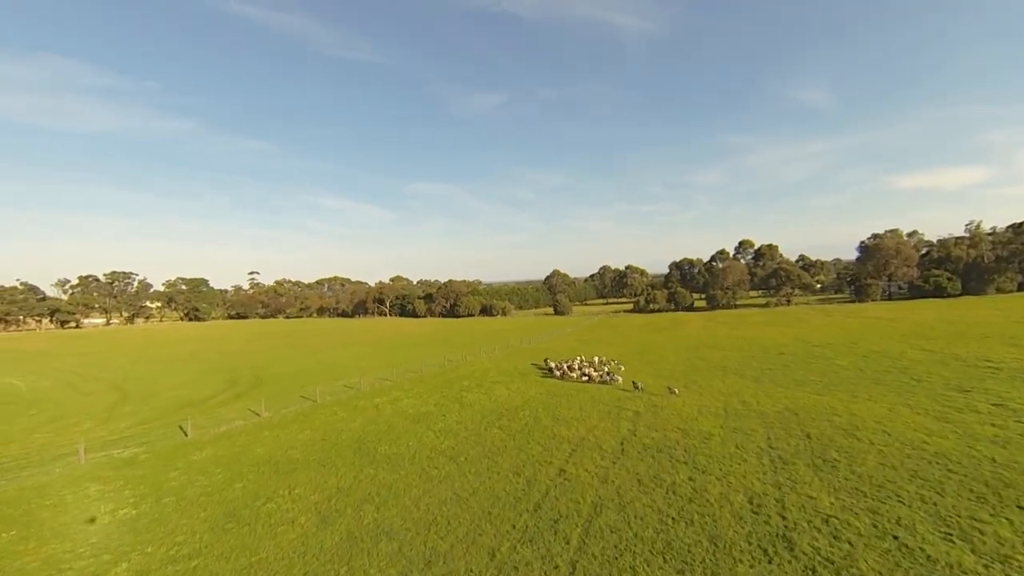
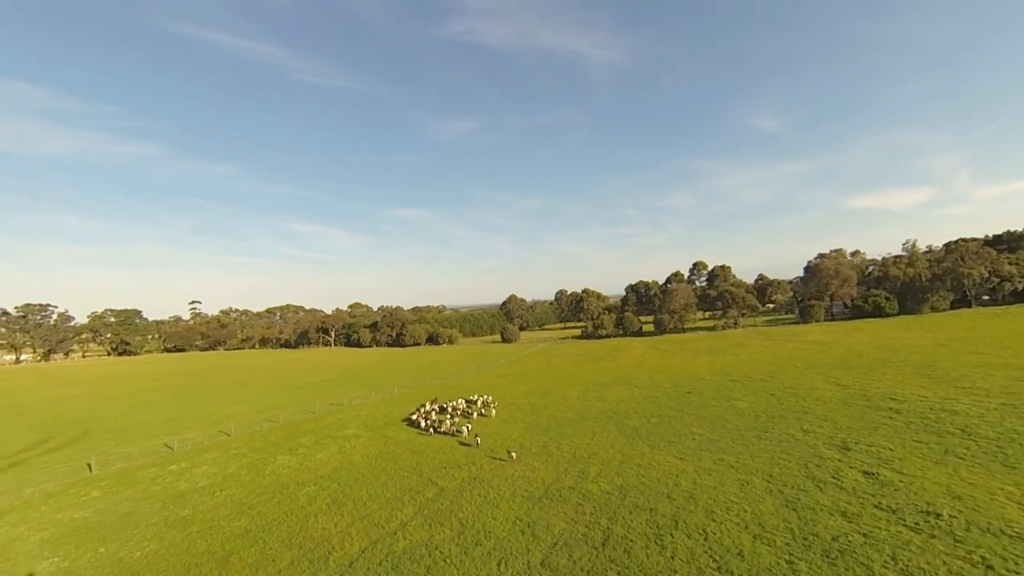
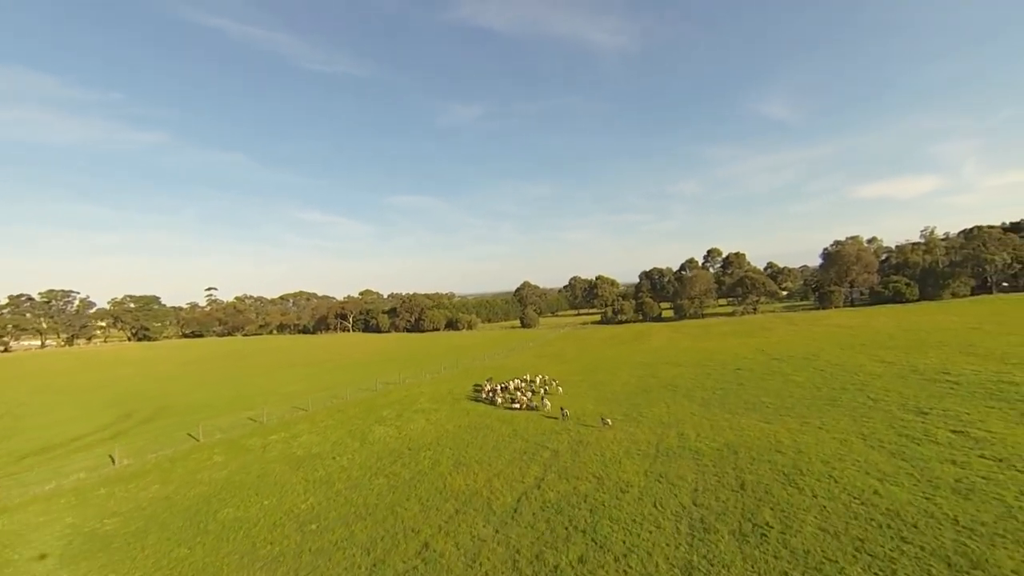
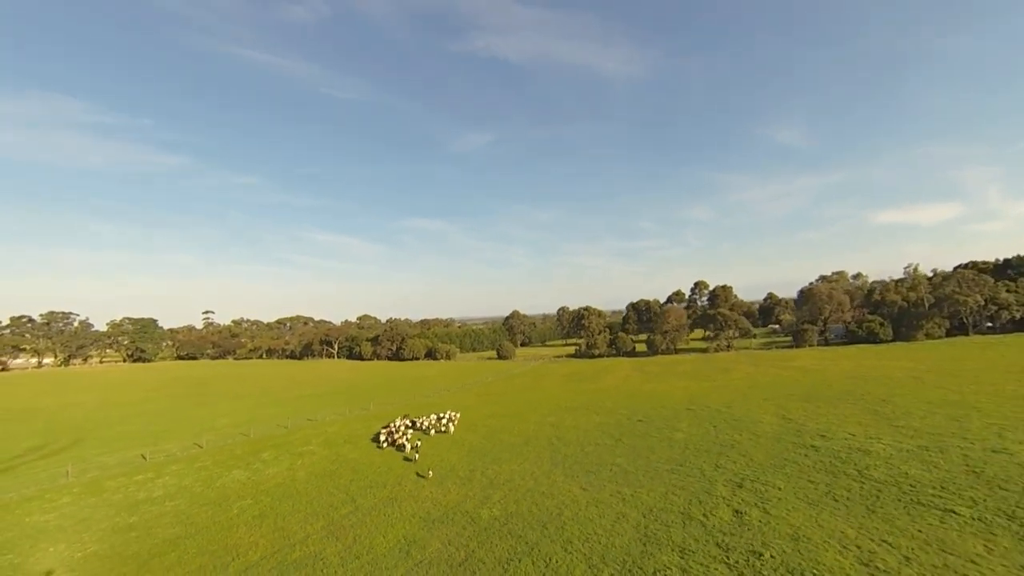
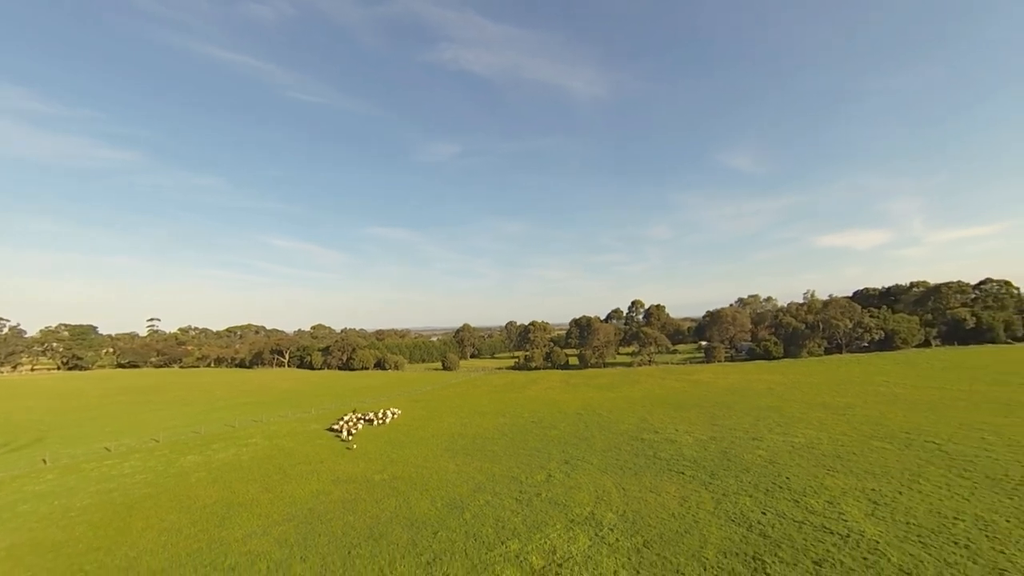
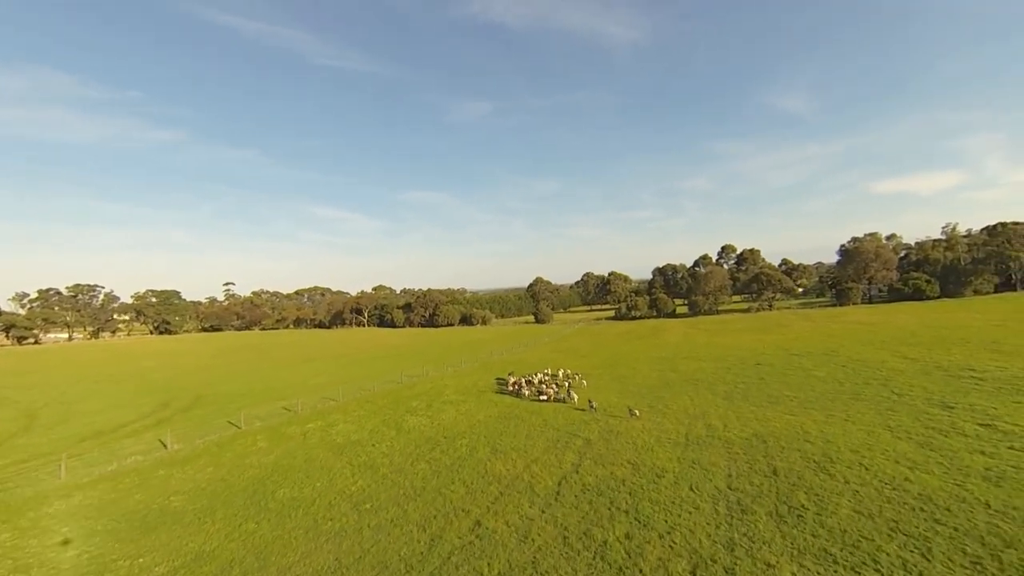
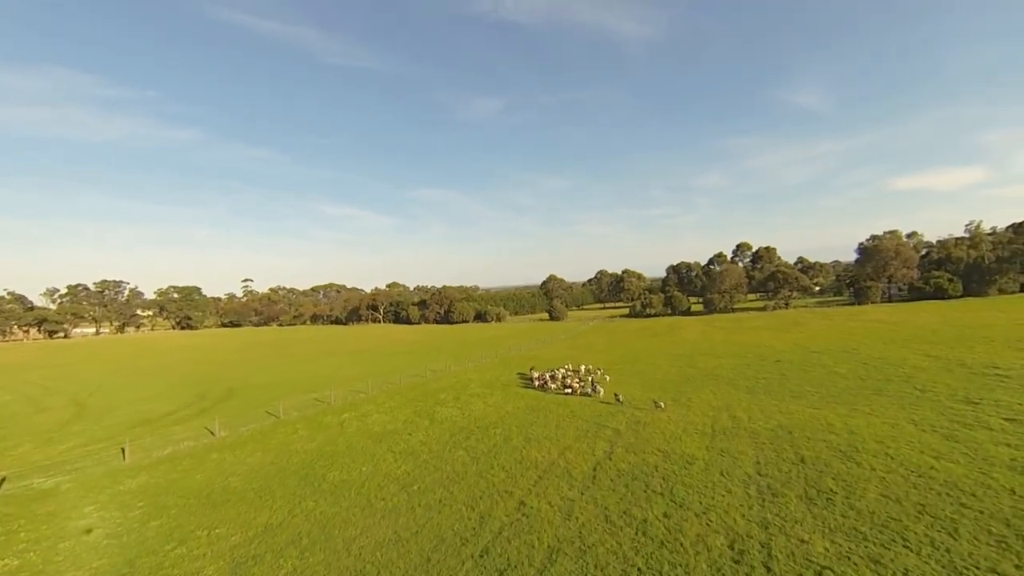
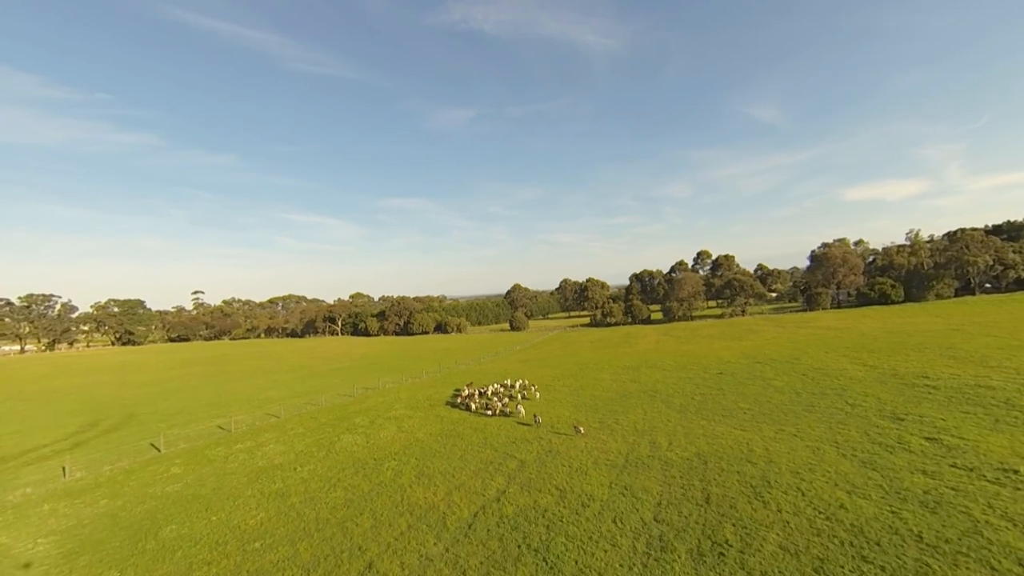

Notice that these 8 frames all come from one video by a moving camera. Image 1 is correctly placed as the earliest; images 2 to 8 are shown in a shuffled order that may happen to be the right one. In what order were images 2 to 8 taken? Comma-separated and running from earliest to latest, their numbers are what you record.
7, 6, 3, 8, 2, 4, 5
